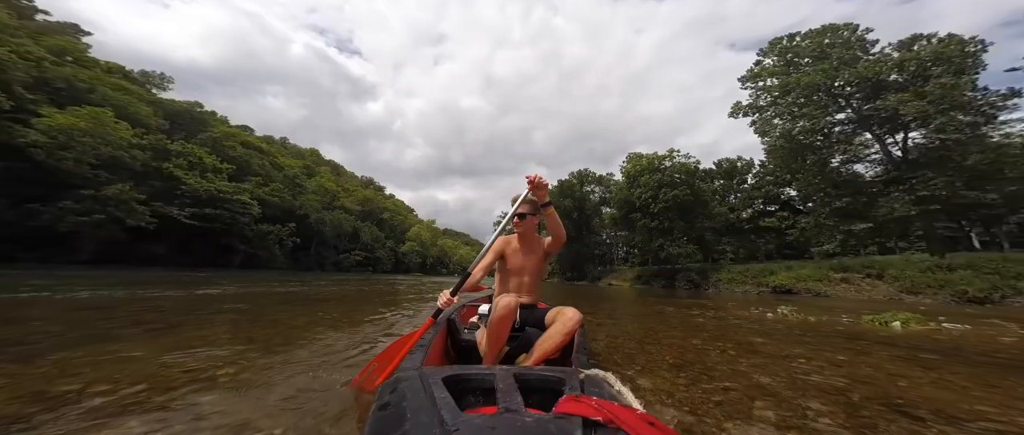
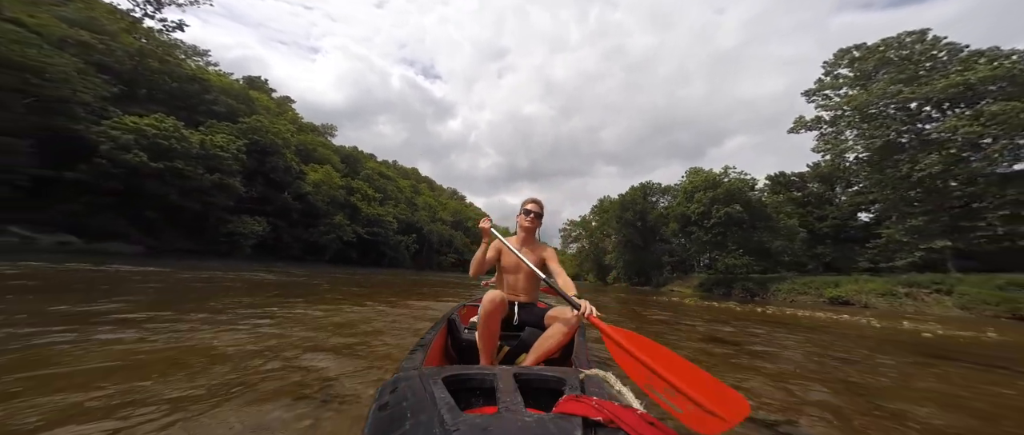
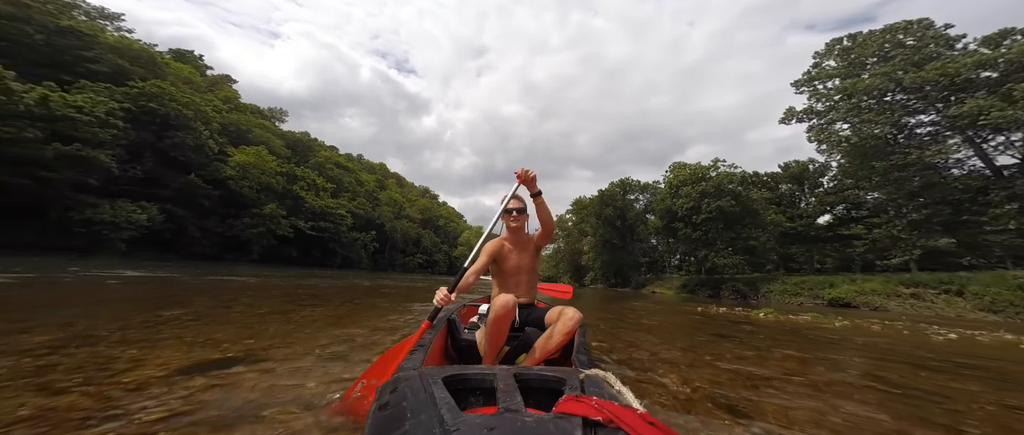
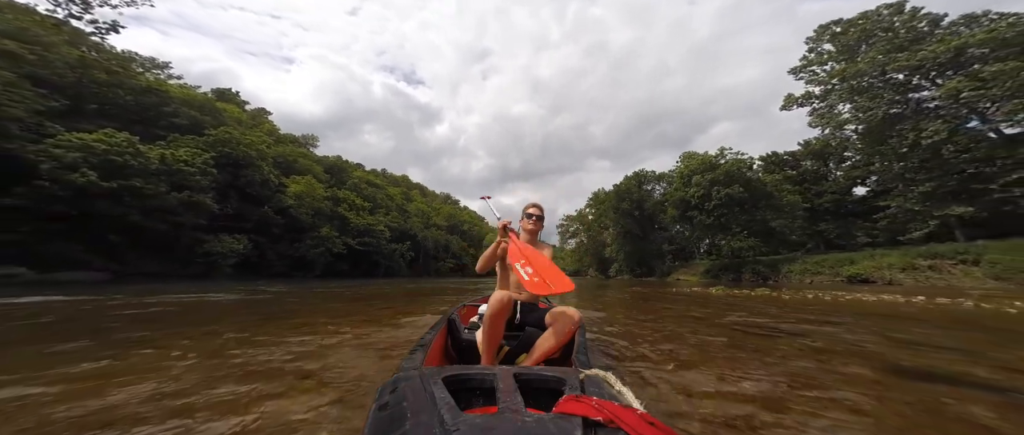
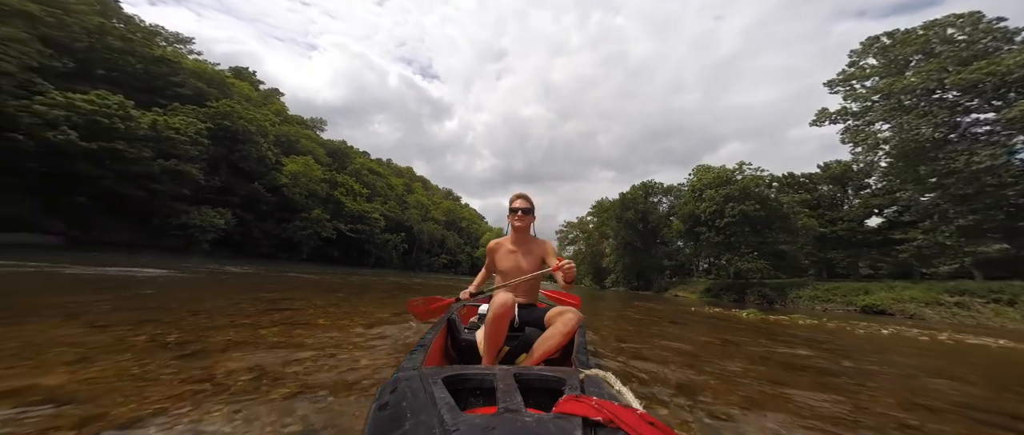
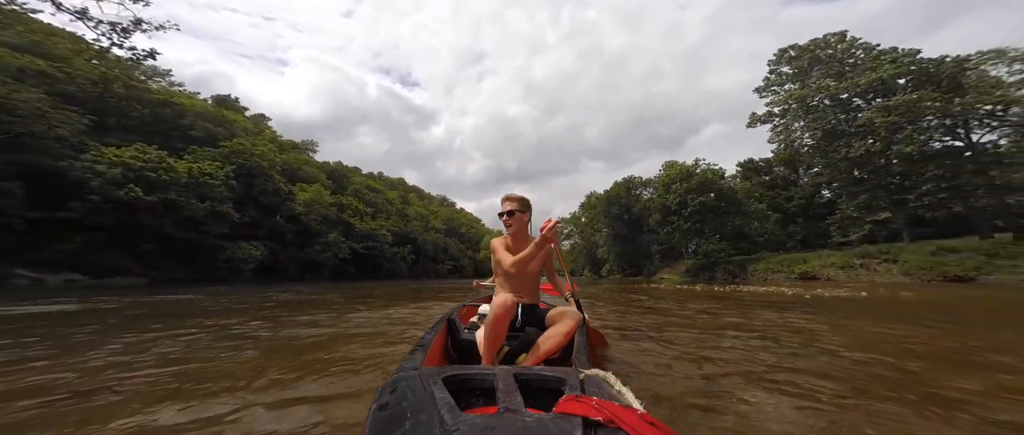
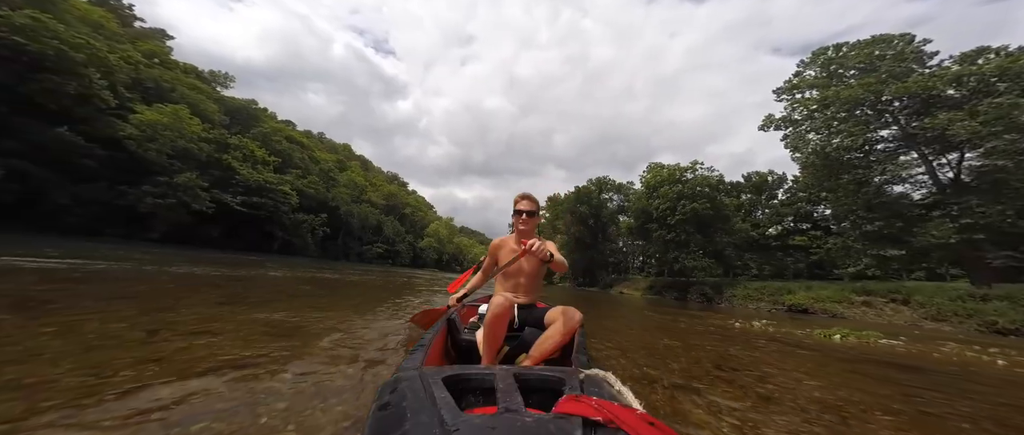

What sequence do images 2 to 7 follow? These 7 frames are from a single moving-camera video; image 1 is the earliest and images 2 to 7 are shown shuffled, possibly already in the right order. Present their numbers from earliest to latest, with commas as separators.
7, 3, 5, 4, 2, 6
